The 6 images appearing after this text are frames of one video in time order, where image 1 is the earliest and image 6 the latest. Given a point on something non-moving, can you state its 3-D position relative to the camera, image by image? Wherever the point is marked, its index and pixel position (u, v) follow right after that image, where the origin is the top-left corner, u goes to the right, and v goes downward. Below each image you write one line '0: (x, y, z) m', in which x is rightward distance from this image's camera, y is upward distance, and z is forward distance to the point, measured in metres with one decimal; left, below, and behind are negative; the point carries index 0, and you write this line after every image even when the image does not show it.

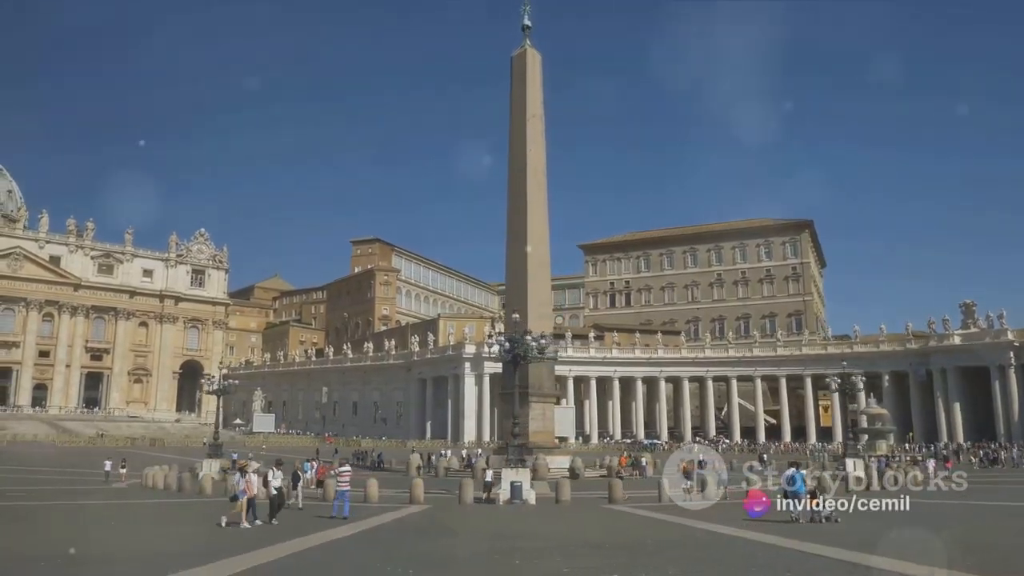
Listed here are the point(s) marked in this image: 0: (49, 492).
0: (-9.2, -4.1, +15.7) m
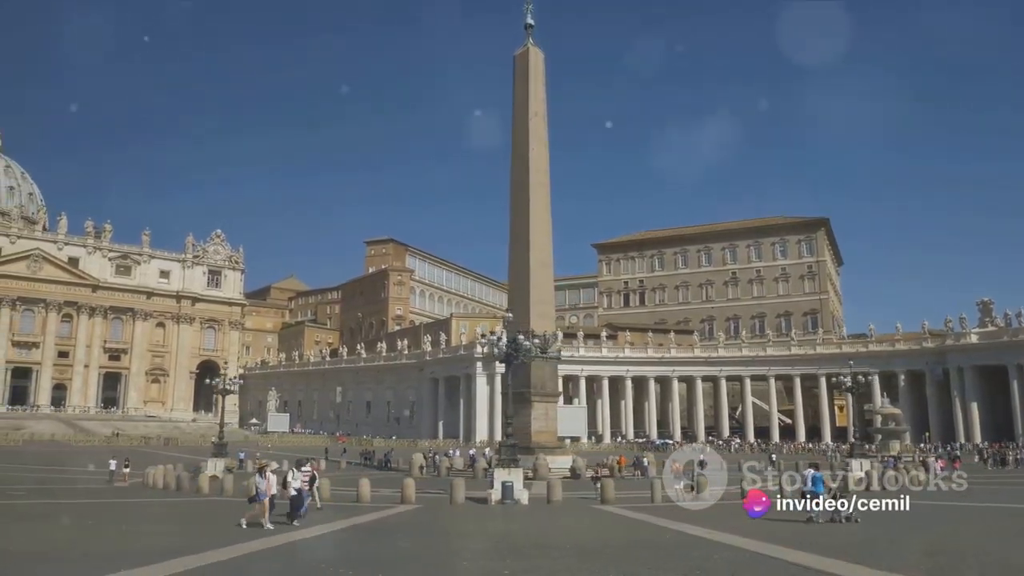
0: (-9.2, -4.1, +15.8) m
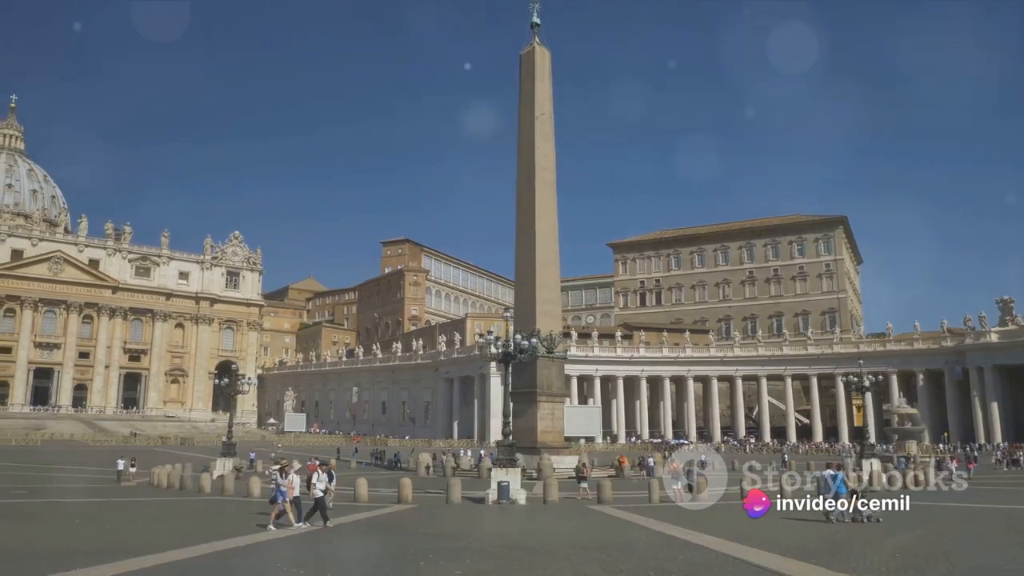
0: (-9.2, -4.1, +15.9) m
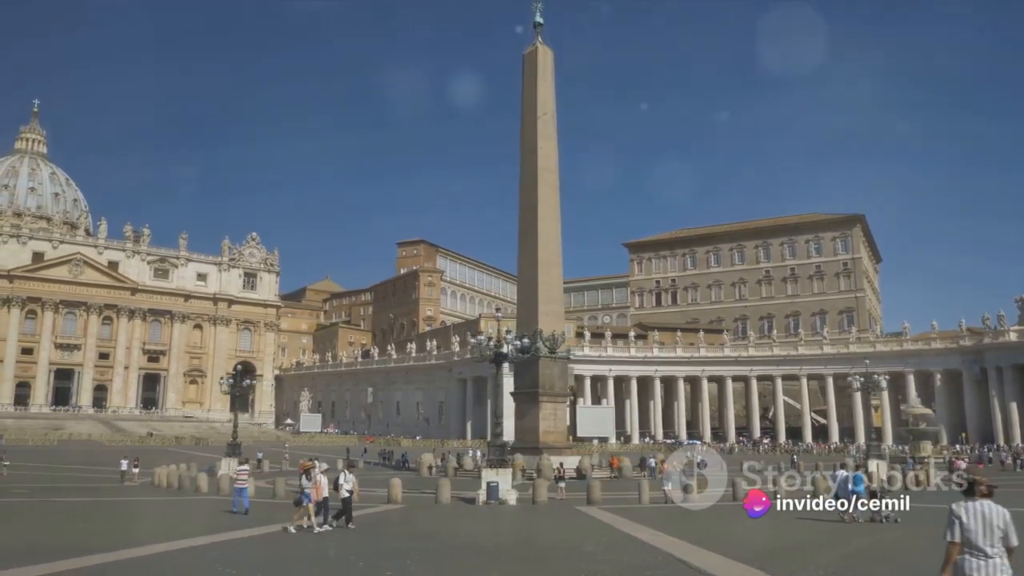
0: (-9.2, -4.2, +16.1) m
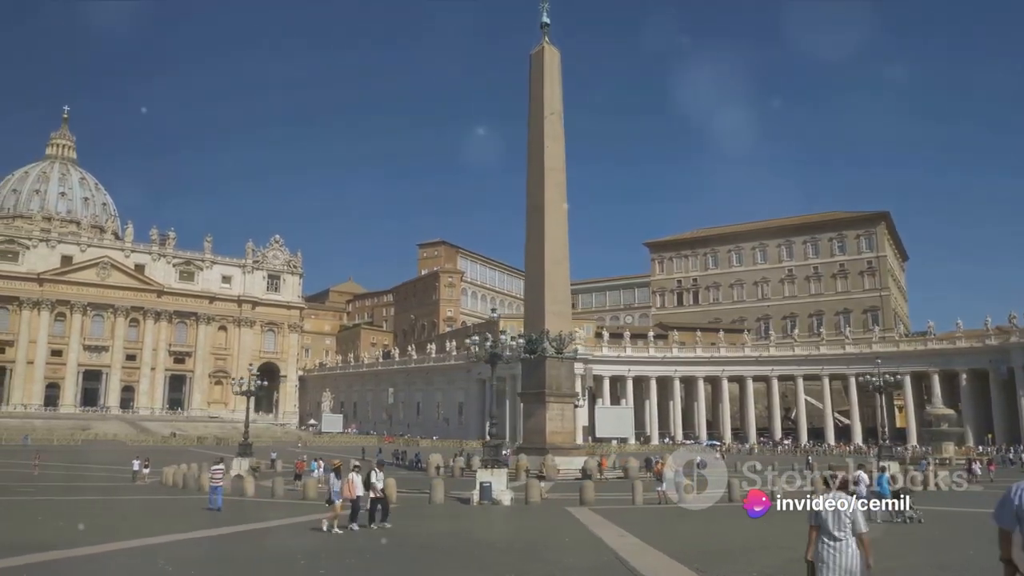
0: (-9.1, -4.2, +16.4) m
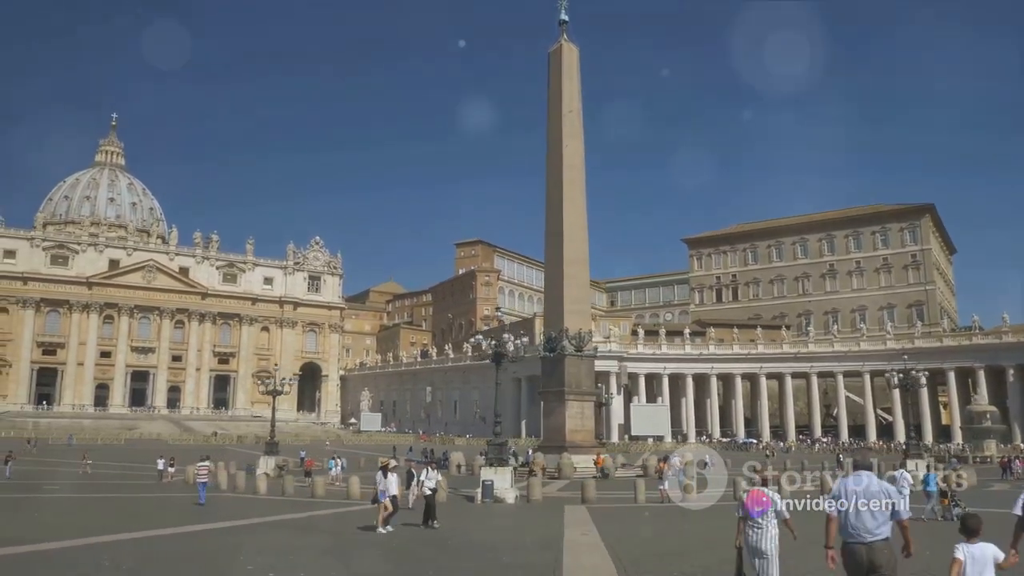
0: (-8.8, -4.3, +16.9) m
